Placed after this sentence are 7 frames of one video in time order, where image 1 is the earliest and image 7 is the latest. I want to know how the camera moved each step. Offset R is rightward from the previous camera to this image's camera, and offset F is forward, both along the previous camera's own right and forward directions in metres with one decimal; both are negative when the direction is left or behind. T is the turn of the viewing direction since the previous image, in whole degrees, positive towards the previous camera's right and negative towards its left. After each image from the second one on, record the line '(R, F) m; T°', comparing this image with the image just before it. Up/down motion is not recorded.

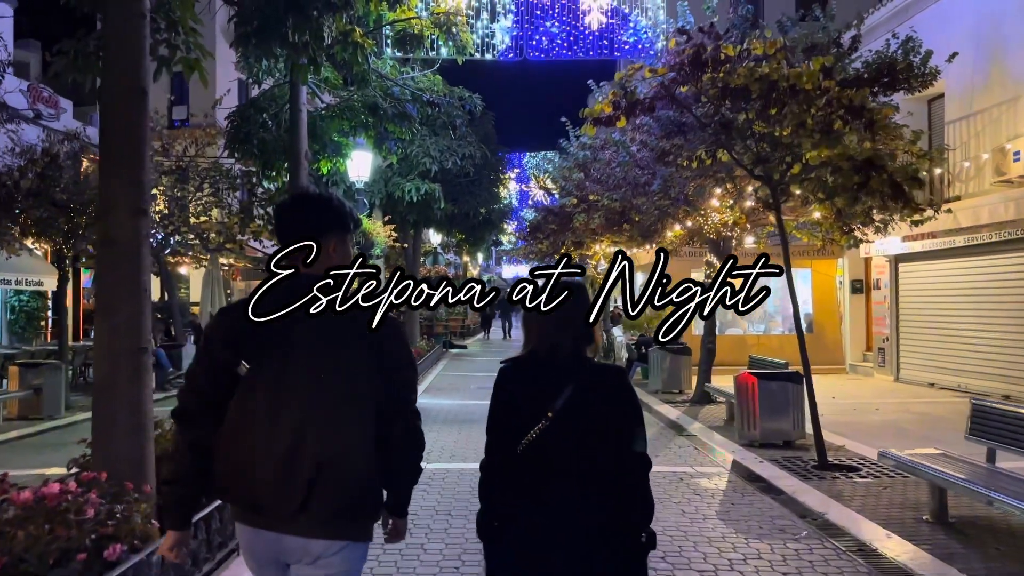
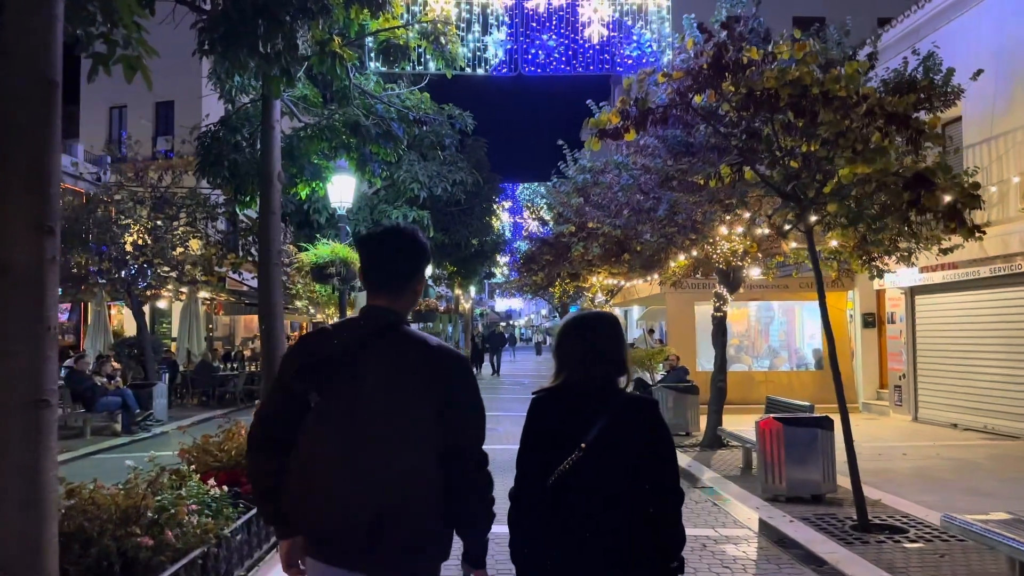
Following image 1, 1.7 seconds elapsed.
(0.0, +1.0) m; +1°
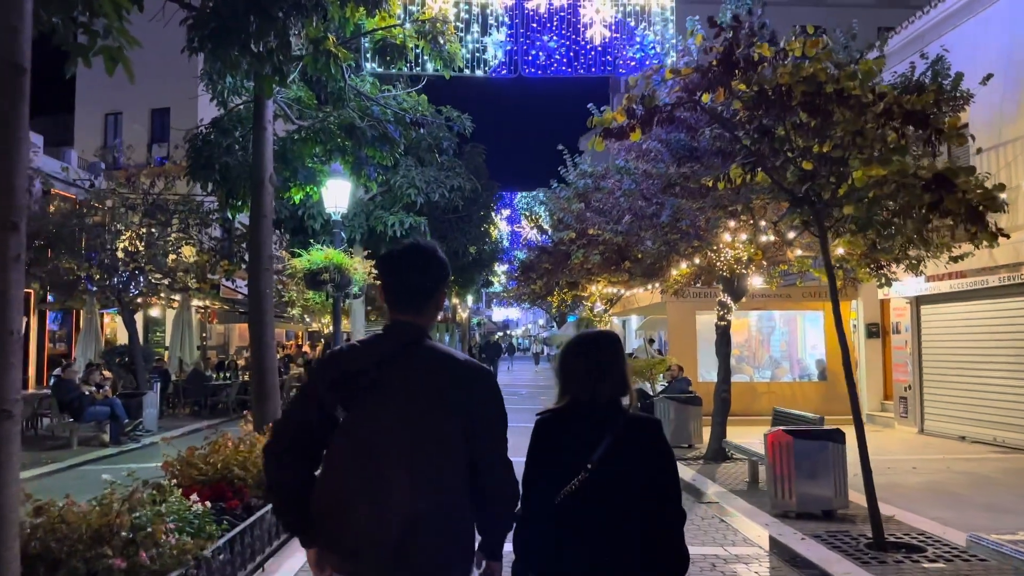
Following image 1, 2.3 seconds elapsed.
(0.0, +0.3) m; 0°
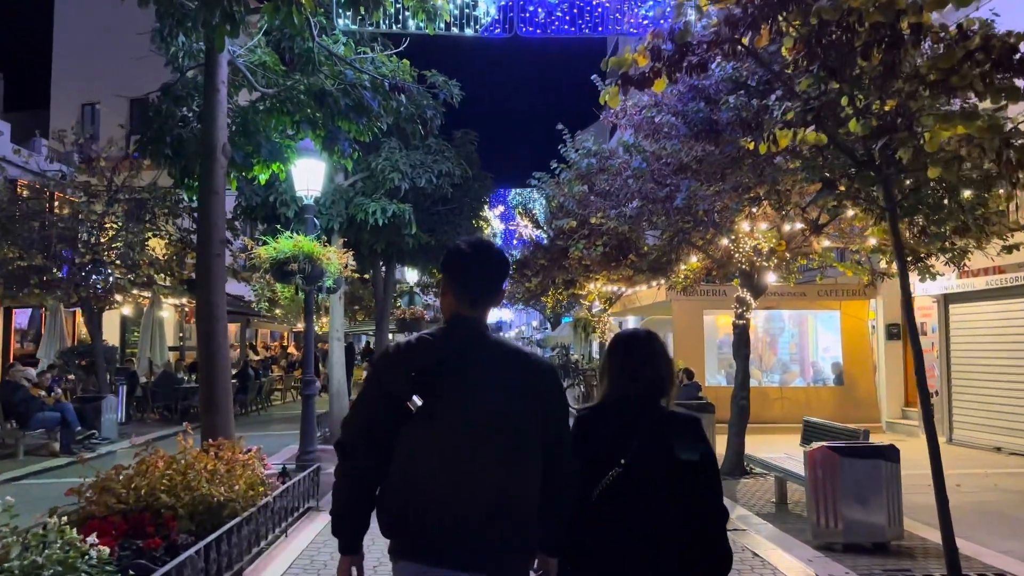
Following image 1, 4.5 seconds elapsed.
(0.0, +1.3) m; 0°
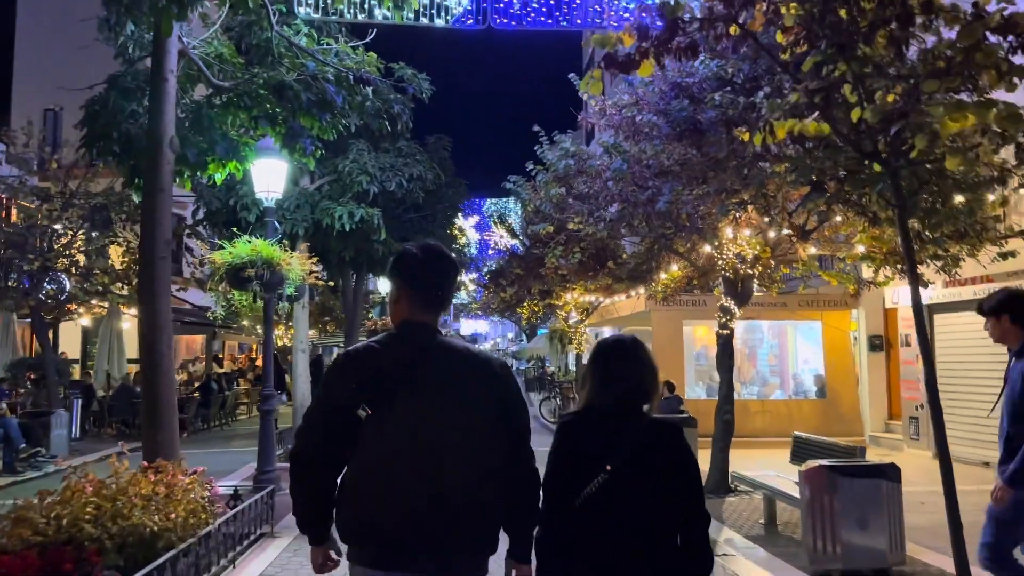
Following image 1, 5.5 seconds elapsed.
(0.0, +0.6) m; +2°
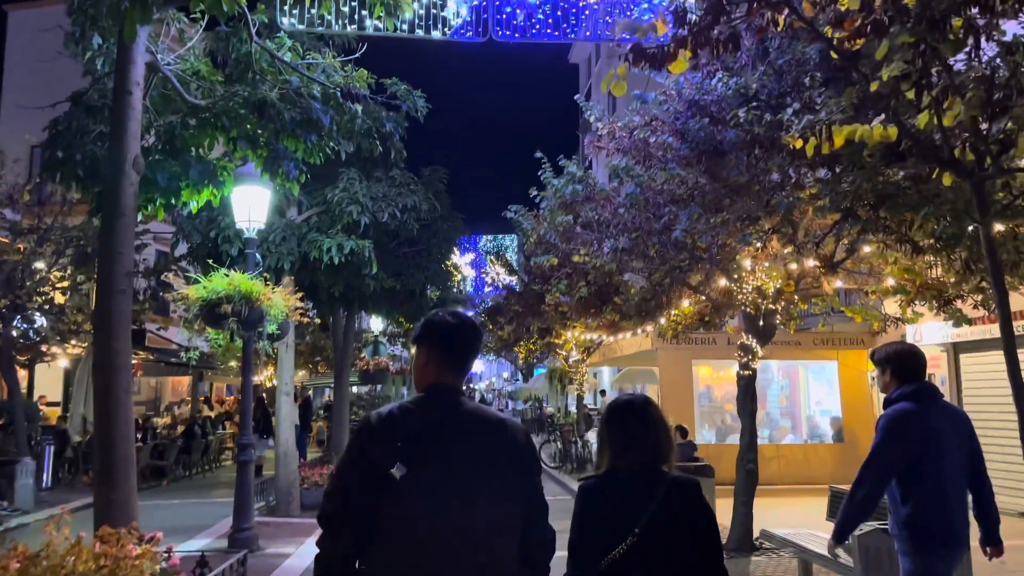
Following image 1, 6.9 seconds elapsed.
(-0.1, +0.8) m; 0°
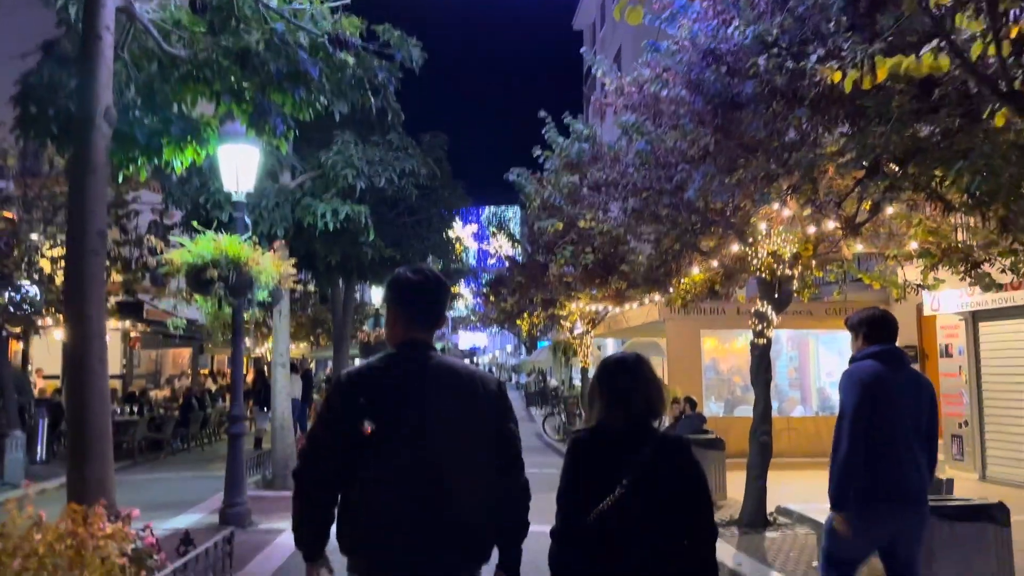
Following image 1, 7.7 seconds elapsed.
(0.0, +0.5) m; 0°
